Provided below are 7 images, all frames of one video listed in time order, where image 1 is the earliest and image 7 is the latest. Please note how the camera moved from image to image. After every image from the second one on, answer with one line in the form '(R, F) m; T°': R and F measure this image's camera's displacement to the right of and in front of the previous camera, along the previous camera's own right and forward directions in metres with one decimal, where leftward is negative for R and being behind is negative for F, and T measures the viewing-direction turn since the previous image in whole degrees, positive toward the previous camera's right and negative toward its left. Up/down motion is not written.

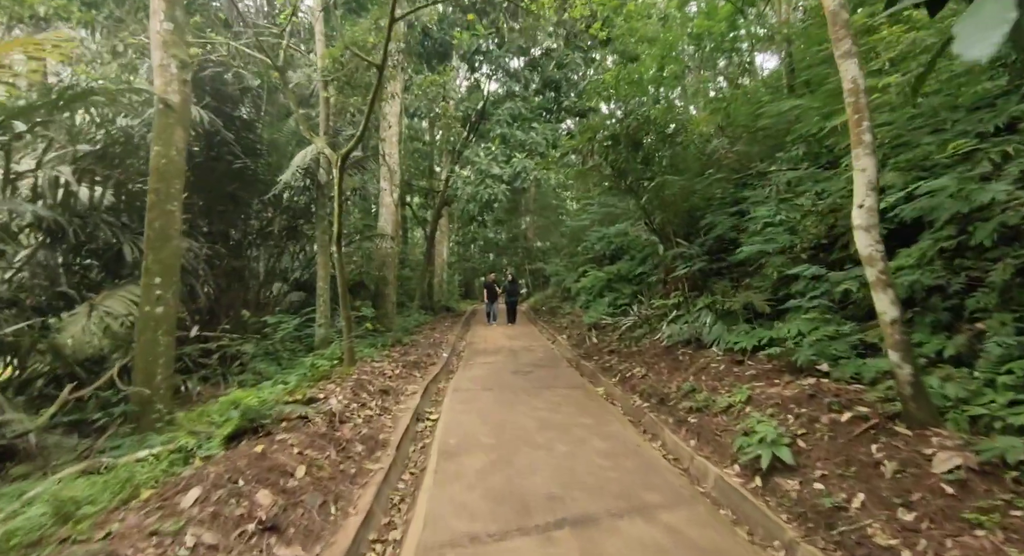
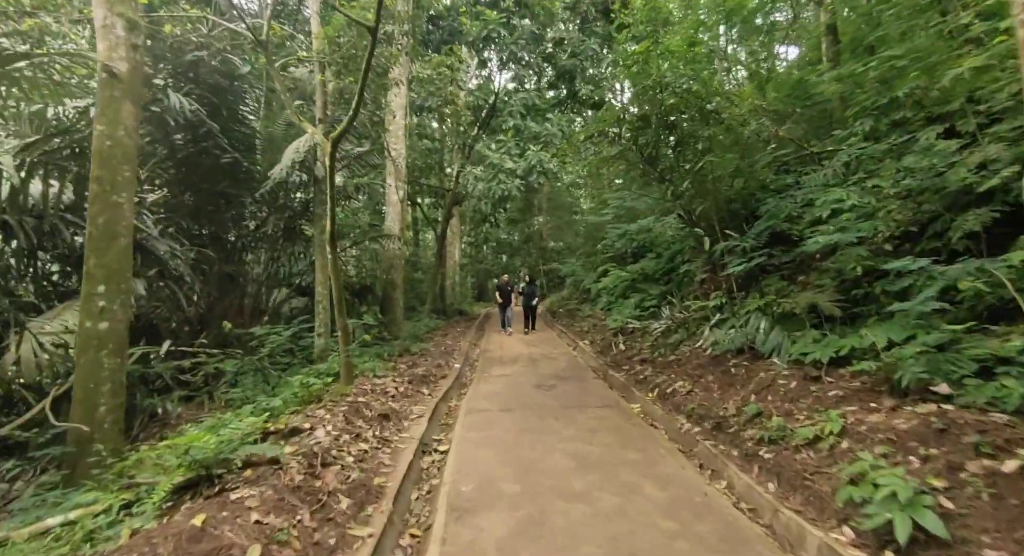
(-0.1, +0.9) m; -2°
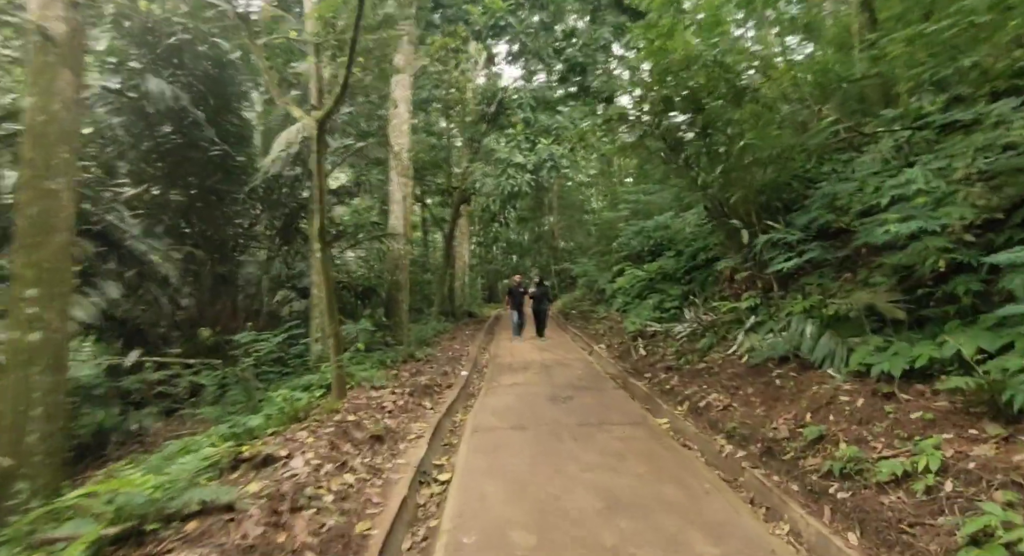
(0.0, +0.6) m; -1°
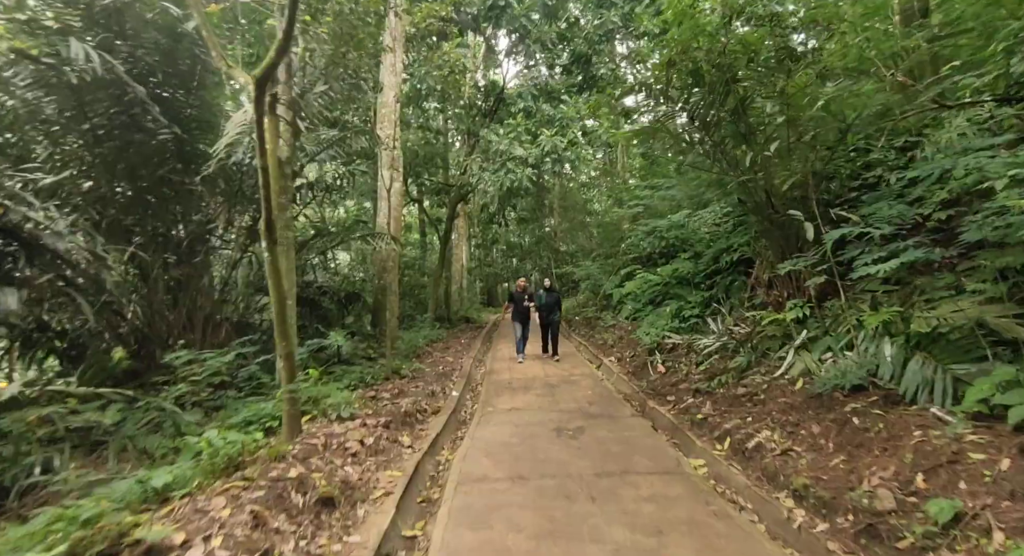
(0.0, +1.1) m; 0°
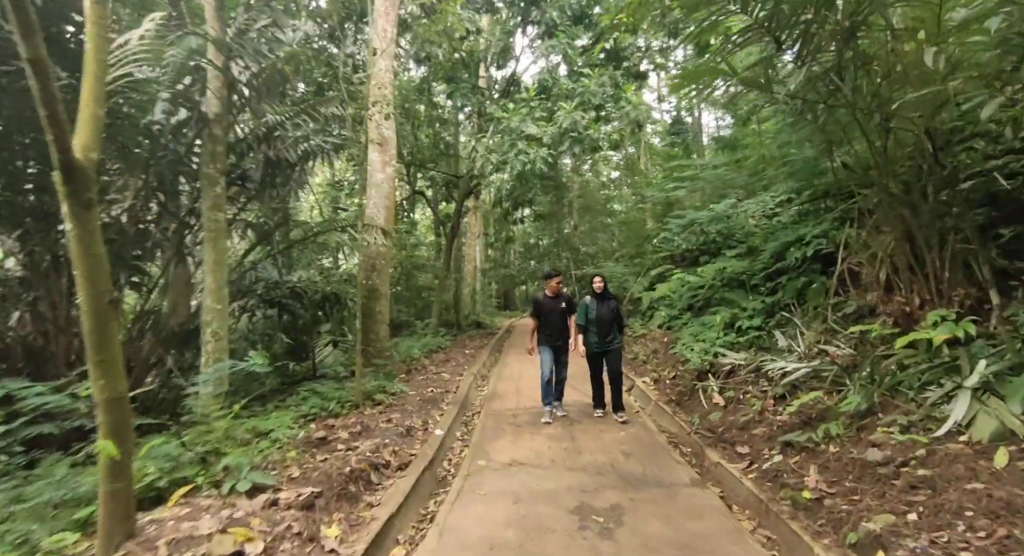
(+0.1, +1.8) m; -2°
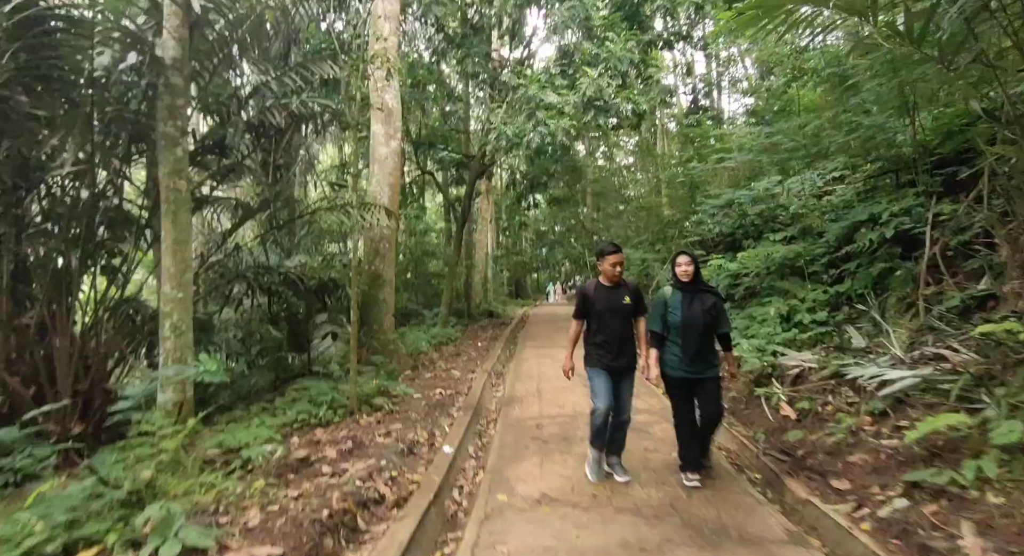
(-0.1, +1.0) m; -1°
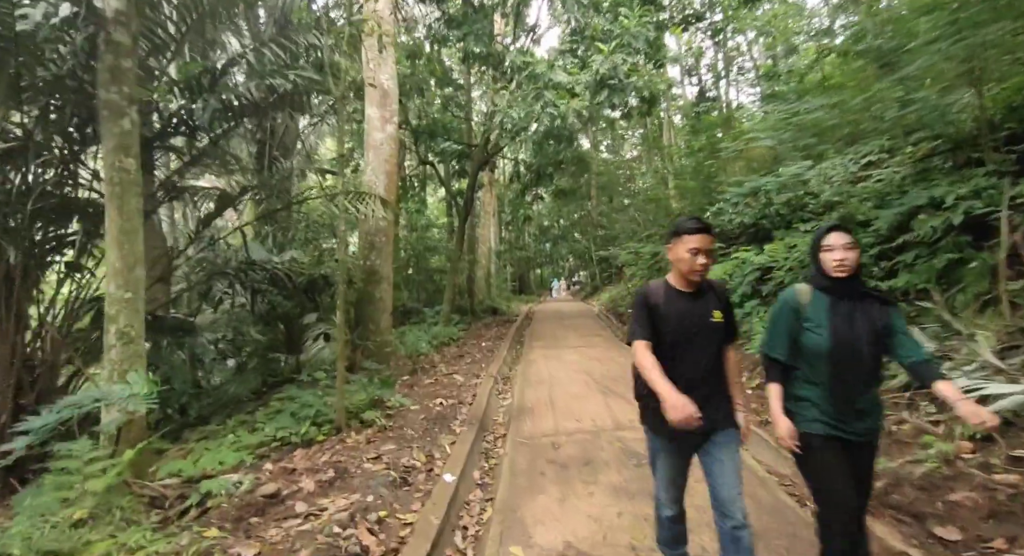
(-0.1, +0.7) m; 0°
